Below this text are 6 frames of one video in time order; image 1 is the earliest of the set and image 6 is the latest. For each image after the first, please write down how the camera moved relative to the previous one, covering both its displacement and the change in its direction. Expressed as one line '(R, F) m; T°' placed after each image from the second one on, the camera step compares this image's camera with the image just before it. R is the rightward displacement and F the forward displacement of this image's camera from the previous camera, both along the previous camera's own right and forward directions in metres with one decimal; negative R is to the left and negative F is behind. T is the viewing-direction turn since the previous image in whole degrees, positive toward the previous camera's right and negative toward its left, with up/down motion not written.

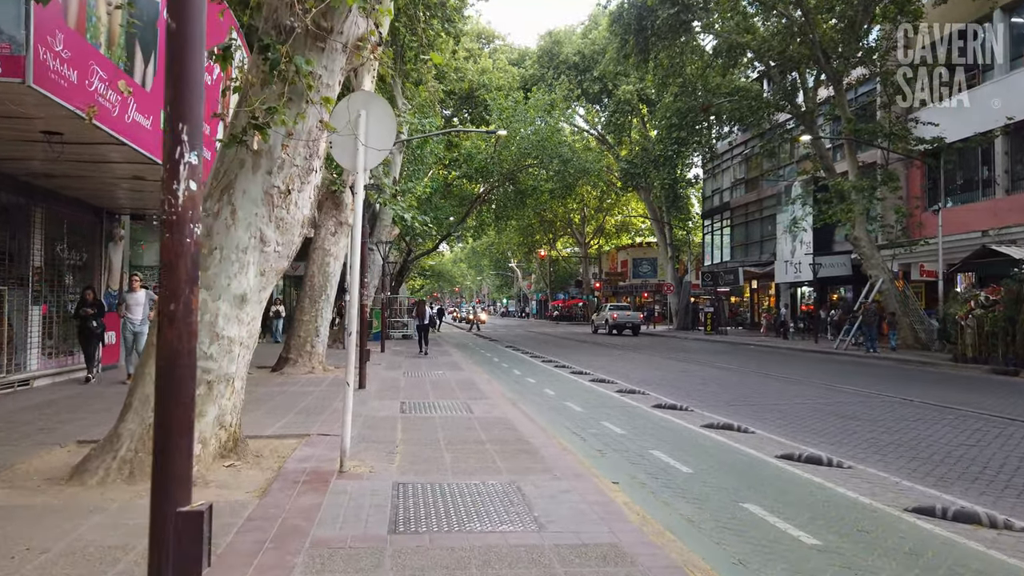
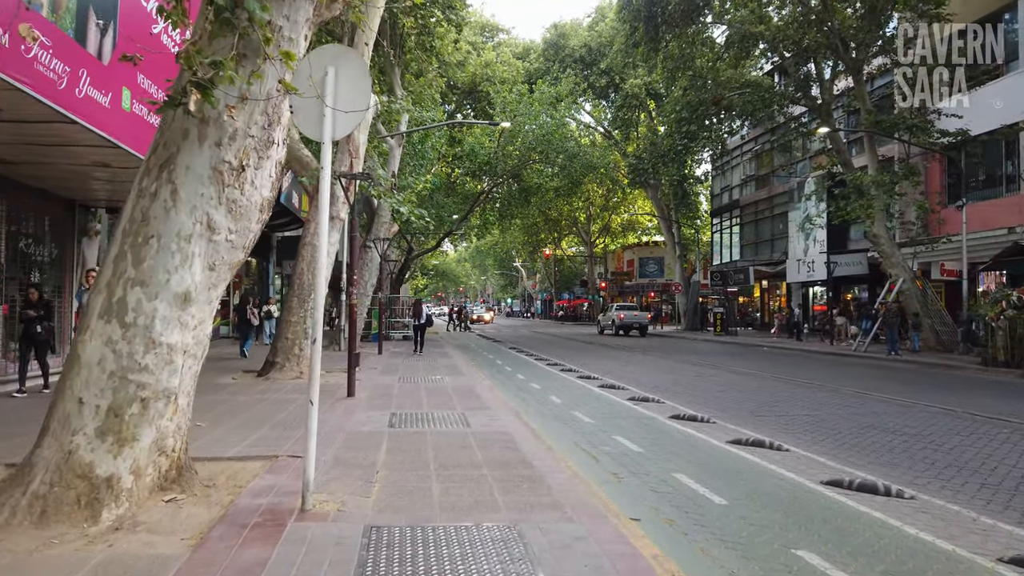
(0.0, +1.0) m; 0°
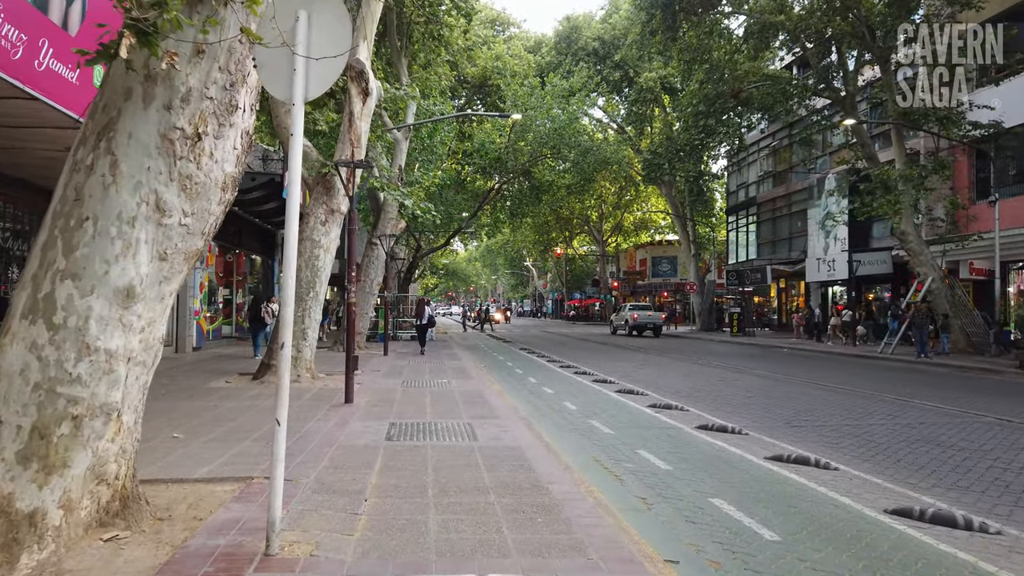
(0.0, +0.8) m; -1°
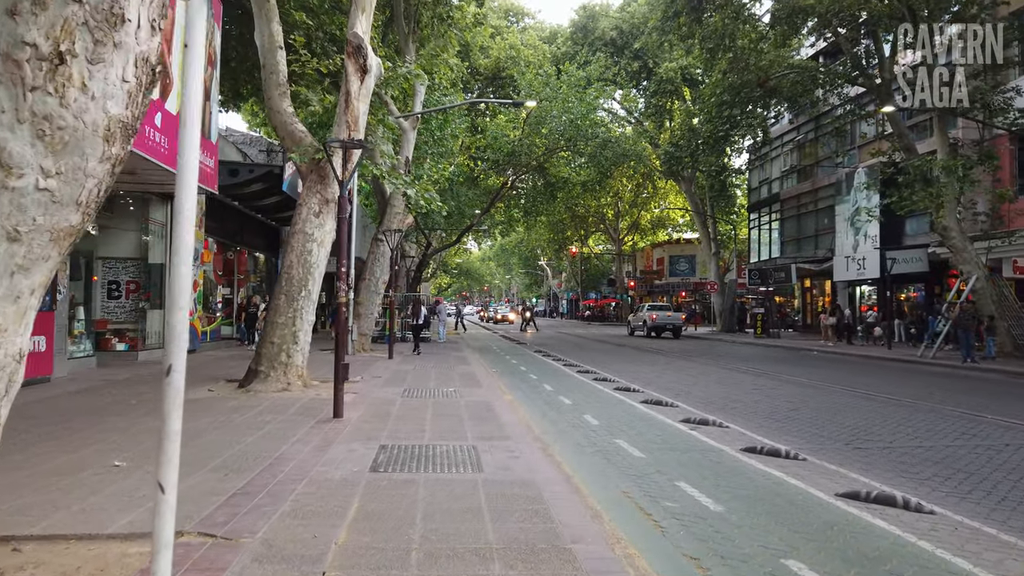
(0.0, +1.3) m; -1°
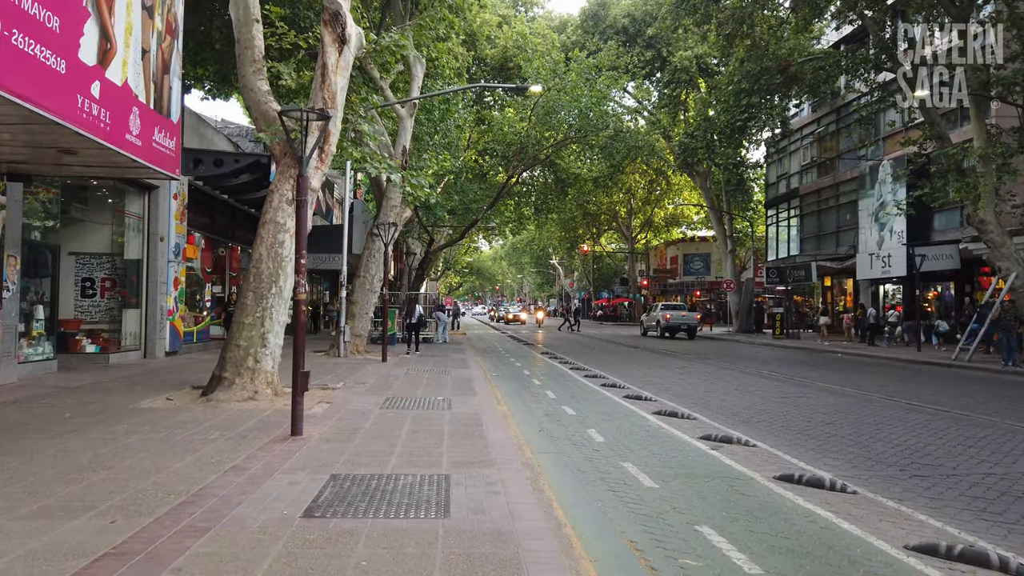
(+0.2, +1.3) m; -1°
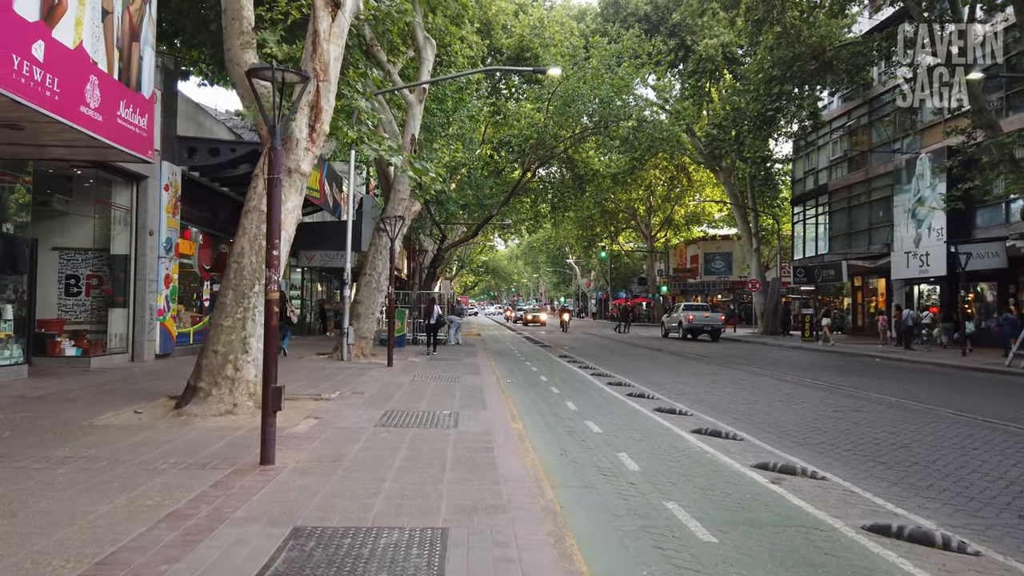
(0.0, +1.3) m; -1°
